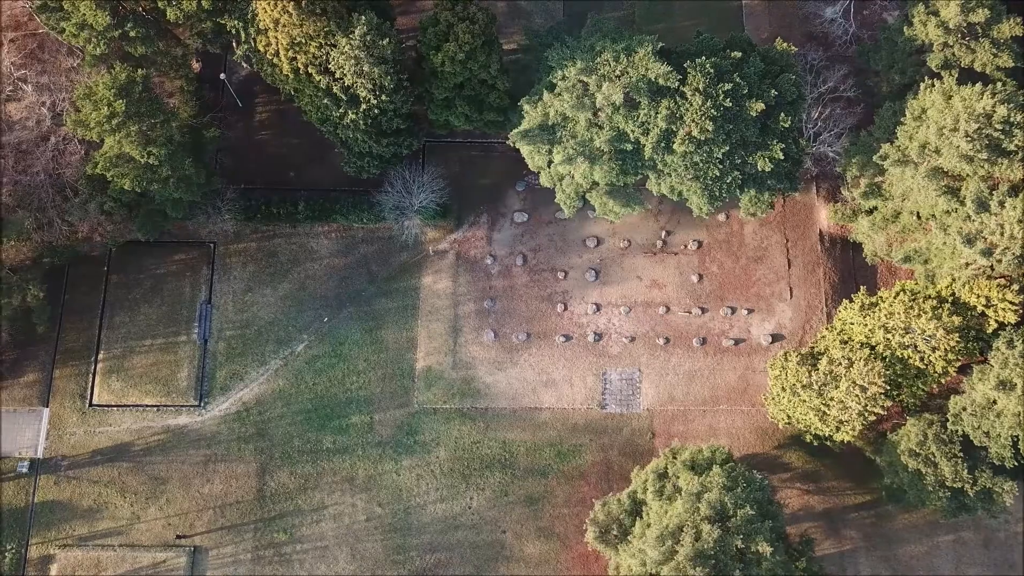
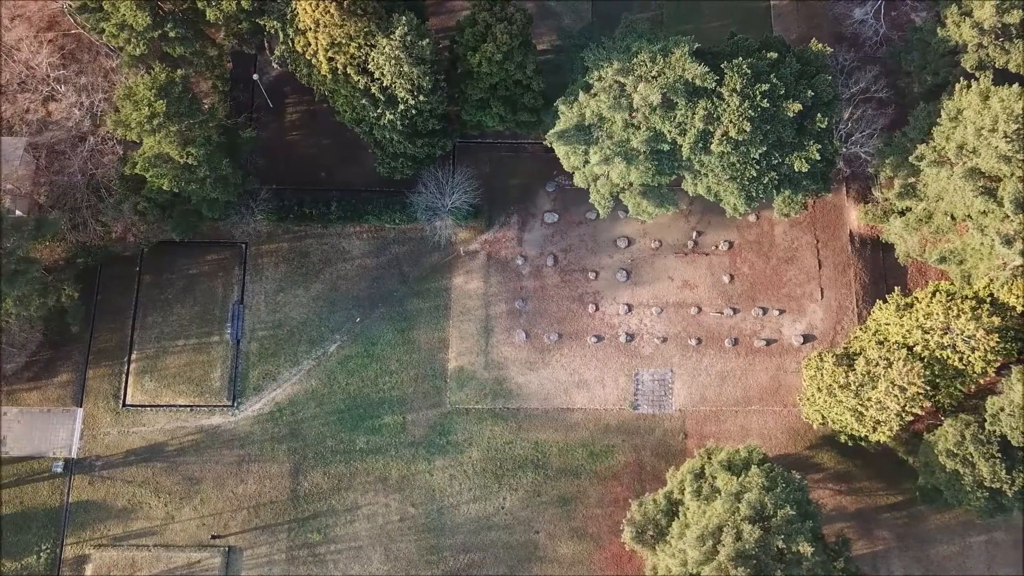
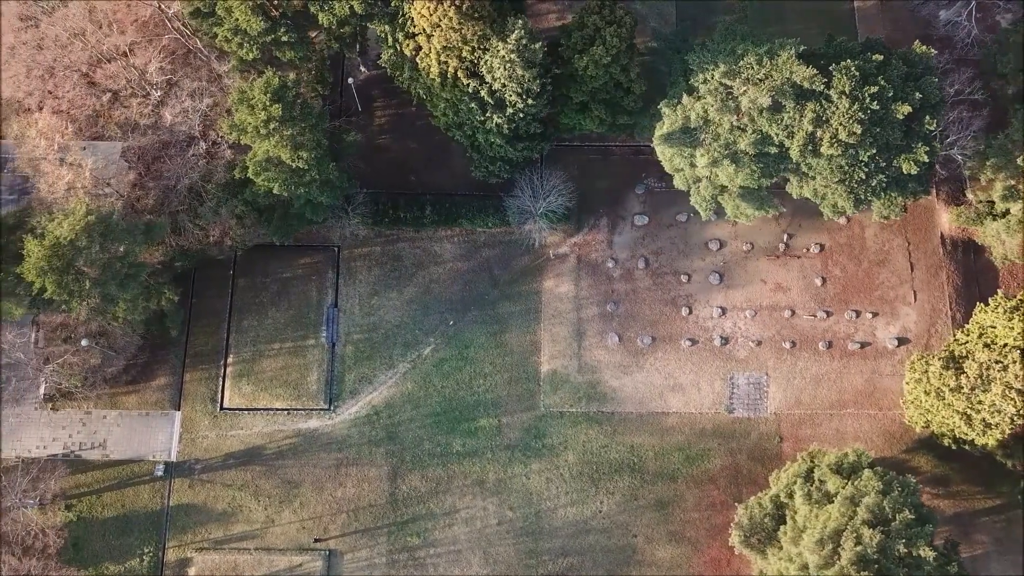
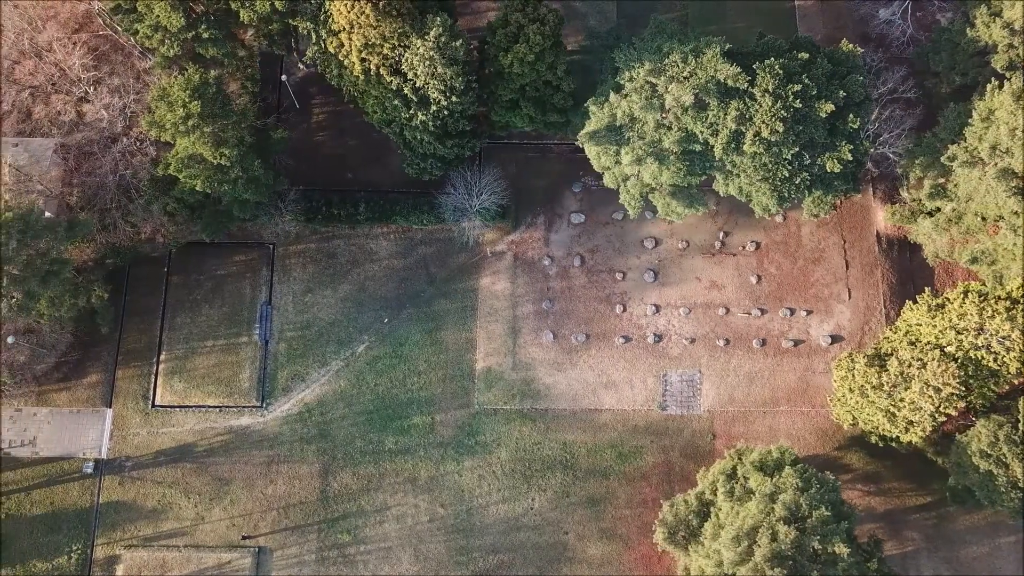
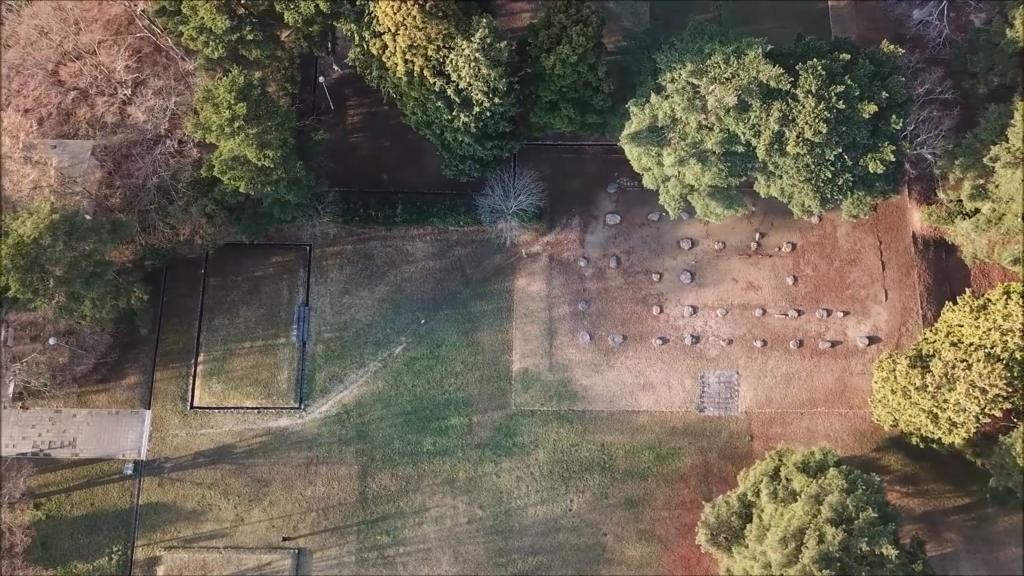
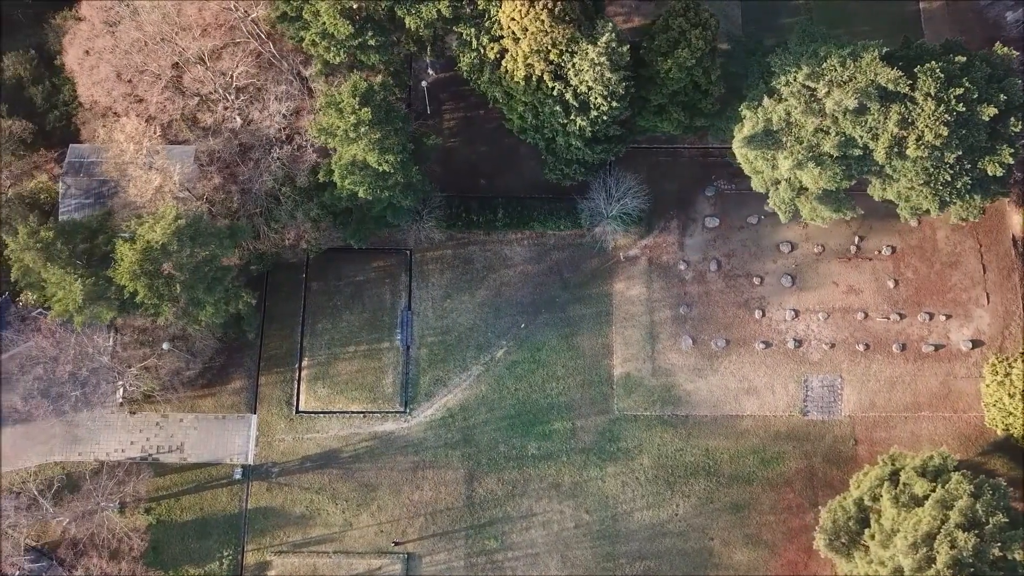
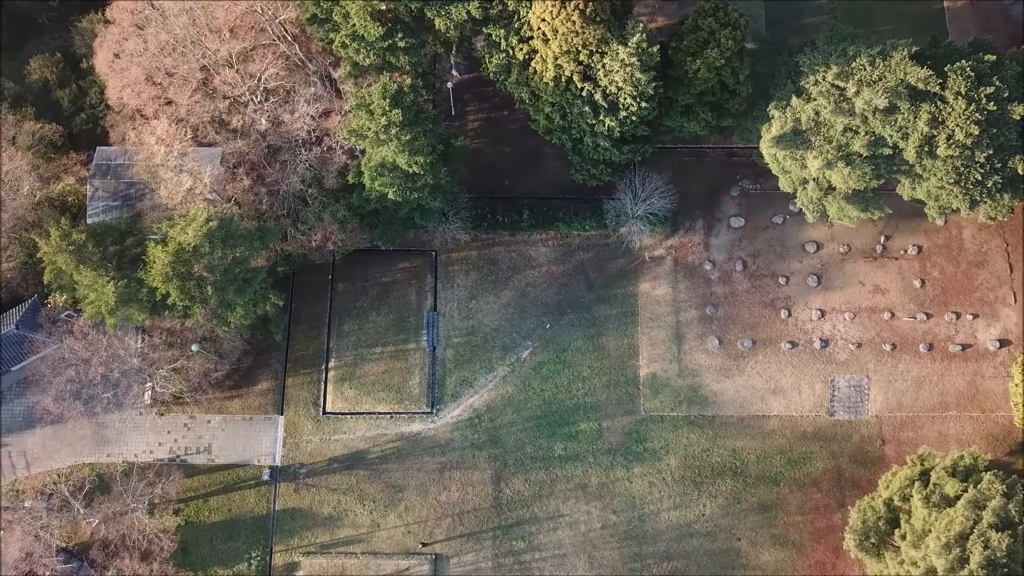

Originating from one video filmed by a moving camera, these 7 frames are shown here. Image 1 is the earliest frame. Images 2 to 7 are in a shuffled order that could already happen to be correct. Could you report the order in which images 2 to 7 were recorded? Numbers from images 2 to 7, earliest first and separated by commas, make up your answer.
2, 4, 5, 3, 6, 7
